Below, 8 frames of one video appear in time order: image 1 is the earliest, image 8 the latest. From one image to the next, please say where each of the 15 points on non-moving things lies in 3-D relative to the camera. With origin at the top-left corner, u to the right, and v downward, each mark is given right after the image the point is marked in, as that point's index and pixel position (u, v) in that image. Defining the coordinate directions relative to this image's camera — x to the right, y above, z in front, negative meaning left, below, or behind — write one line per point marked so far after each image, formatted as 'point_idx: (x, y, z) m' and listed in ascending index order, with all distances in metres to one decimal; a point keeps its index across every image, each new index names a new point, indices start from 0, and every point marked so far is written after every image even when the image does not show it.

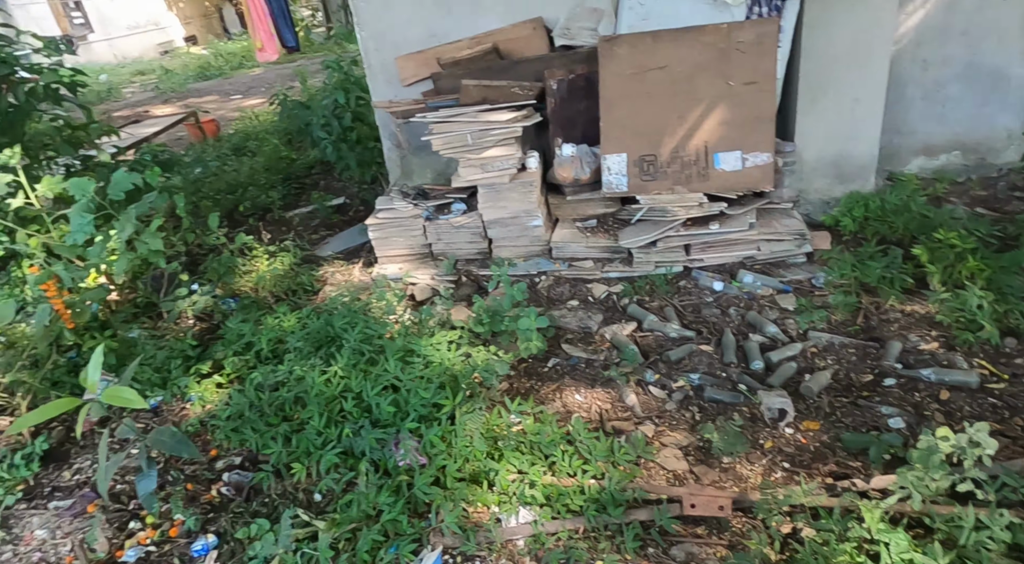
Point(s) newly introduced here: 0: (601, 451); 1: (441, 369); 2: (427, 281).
0: (+0.3, -0.5, +1.9) m
1: (-0.3, -0.3, +2.1) m
2: (-0.4, 0.0, +3.0) m
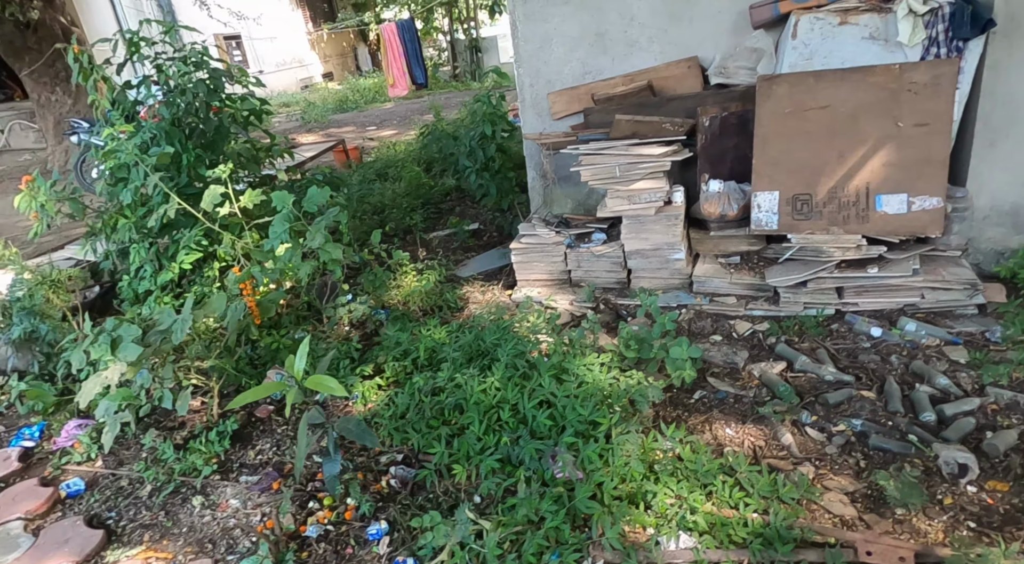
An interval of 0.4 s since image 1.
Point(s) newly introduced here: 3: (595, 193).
0: (+0.7, -0.6, +1.8) m
1: (+0.2, -0.3, +2.2) m
2: (+0.2, -0.1, +3.0) m
3: (+0.4, +0.4, +3.4) m
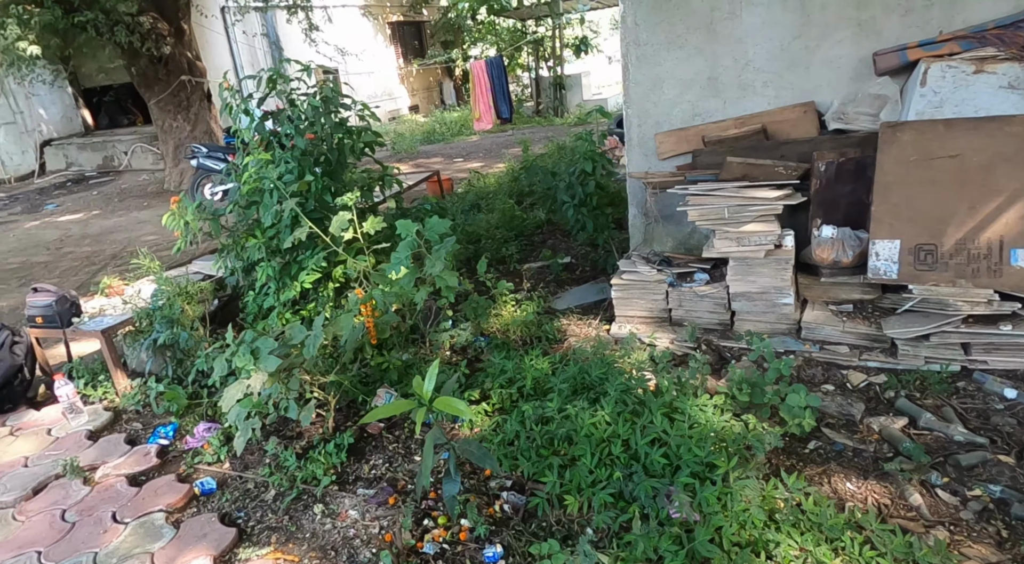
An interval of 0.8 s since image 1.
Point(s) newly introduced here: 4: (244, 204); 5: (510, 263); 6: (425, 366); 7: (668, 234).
0: (+1.0, -0.7, +1.8) m
1: (+0.6, -0.5, +2.1) m
2: (+0.7, -0.3, +3.0) m
3: (+0.9, +0.2, +3.4) m
4: (-1.4, +0.4, +3.5) m
5: (0.0, +0.1, +4.5) m
6: (-0.4, -0.4, +3.0) m
7: (+0.8, +0.2, +3.4) m
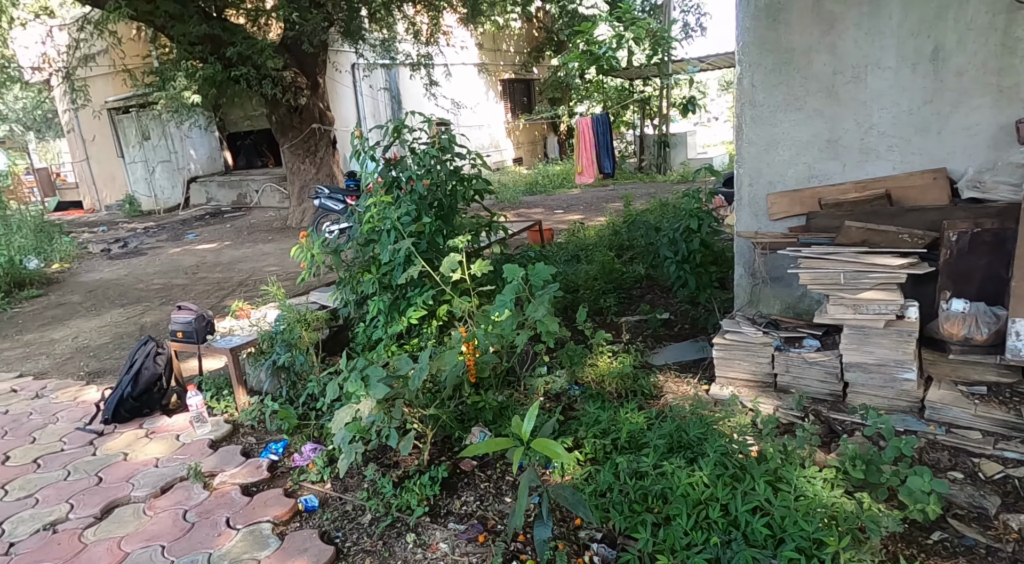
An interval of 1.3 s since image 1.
0: (+1.2, -0.9, +1.6) m
1: (+0.9, -0.7, +2.0) m
2: (+1.1, -0.5, +2.9) m
3: (+1.4, -0.1, +3.3) m
4: (-0.8, +0.2, +3.7) m
5: (+0.6, -0.2, +4.5) m
6: (0.0, -0.6, +3.0) m
7: (+1.3, -0.1, +3.3) m
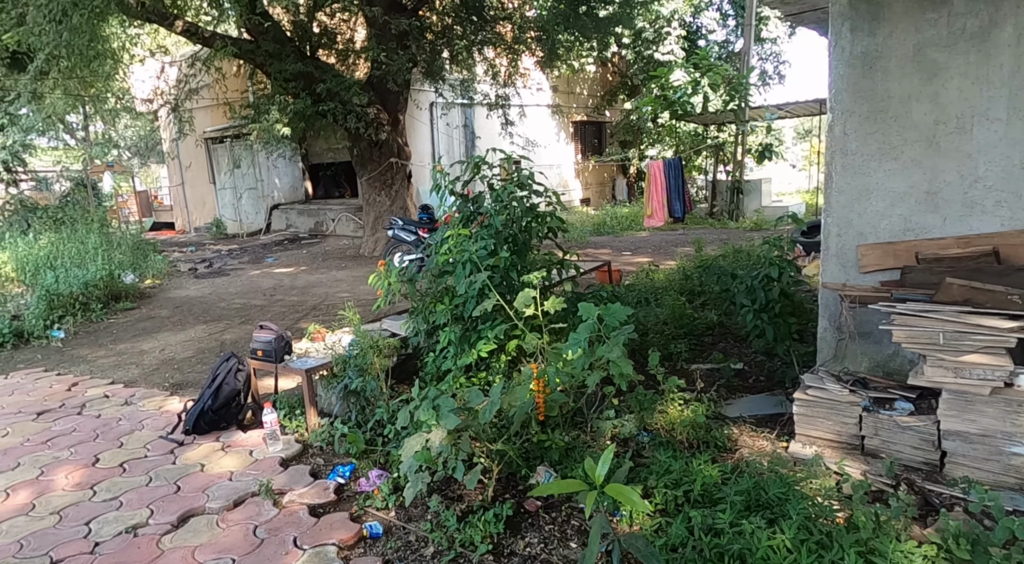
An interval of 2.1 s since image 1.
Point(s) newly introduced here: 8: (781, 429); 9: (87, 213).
0: (+1.3, -1.0, +1.4) m
1: (+1.1, -0.8, +1.9) m
2: (+1.4, -0.8, +2.7) m
3: (+1.8, -0.3, +3.1) m
4: (-0.4, +0.1, +3.7) m
5: (+1.1, -0.5, +4.3) m
6: (+0.3, -0.7, +3.0) m
7: (+1.6, -0.3, +3.2) m
8: (+1.3, -0.7, +3.3) m
9: (-6.7, +1.1, +10.7) m
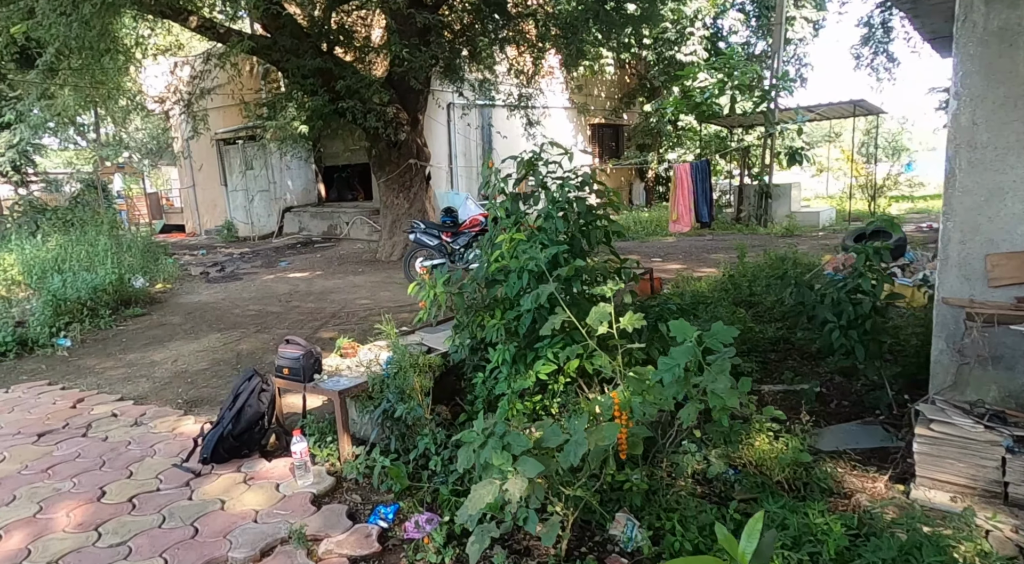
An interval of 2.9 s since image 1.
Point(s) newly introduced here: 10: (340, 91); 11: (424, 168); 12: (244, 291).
0: (+1.6, -1.1, +1.0) m
1: (+1.3, -0.9, +1.4) m
2: (+1.6, -0.8, +2.3) m
3: (+2.0, -0.4, +2.6) m
4: (-0.1, 0.0, +3.3) m
5: (+1.3, -0.6, +3.9) m
6: (+0.6, -0.8, +2.5) m
7: (+1.9, -0.4, +2.7) m
8: (+1.6, -0.8, +2.8) m
9: (-6.3, +1.0, +10.3) m
10: (-2.3, +2.5, +9.1) m
11: (-1.4, +1.8, +11.0) m
12: (-3.5, -0.1, +9.0) m
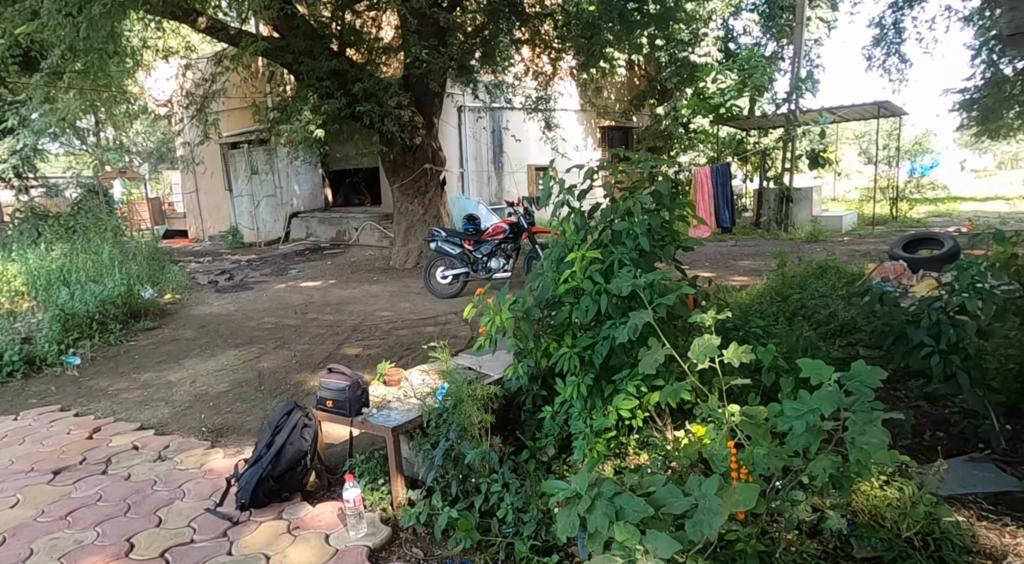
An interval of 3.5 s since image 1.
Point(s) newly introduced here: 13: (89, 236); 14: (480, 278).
0: (+1.9, -1.2, +0.6) m
1: (+1.6, -1.0, +1.1) m
2: (+2.0, -0.9, +1.9) m
3: (+2.3, -0.5, +2.3) m
4: (+0.2, -0.1, +3.0) m
5: (+1.7, -0.7, +3.6) m
6: (+0.9, -0.9, +2.2) m
7: (+2.2, -0.5, +2.4) m
8: (+1.9, -0.9, +2.5) m
9: (-6.0, +0.9, +10.0) m
10: (-2.0, +2.4, +8.8) m
11: (-1.1, +1.7, +10.6) m
12: (-3.2, -0.3, +8.7) m
13: (-5.8, +0.6, +9.4) m
14: (-0.4, +0.1, +8.2) m
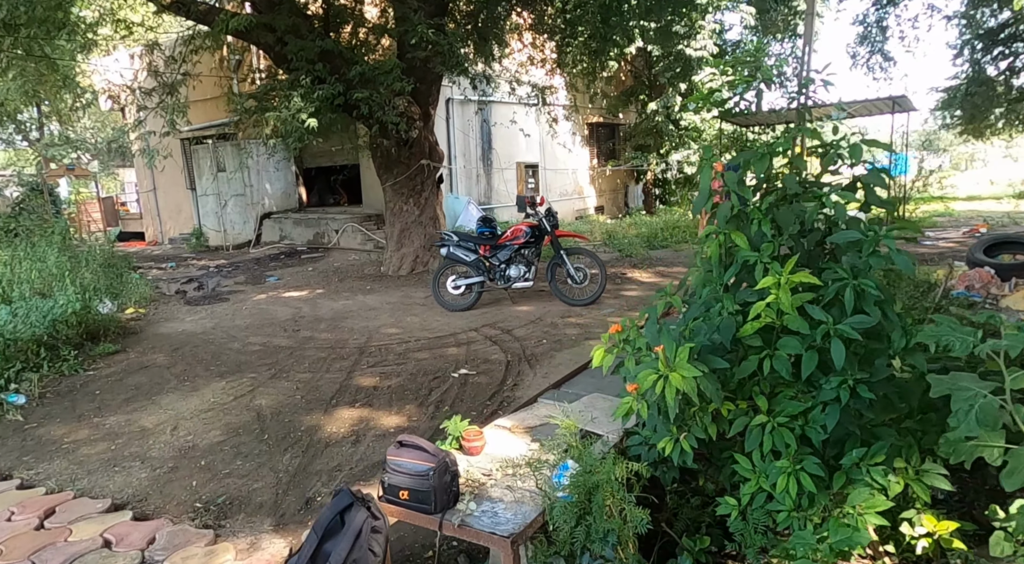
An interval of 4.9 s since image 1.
0: (+2.6, -1.2, -0.2) m
1: (+2.3, -1.0, +0.3) m
2: (+2.5, -1.0, +1.1) m
3: (+2.9, -0.6, +1.5) m
4: (+0.7, -0.2, +2.0) m
5: (+2.1, -0.8, +2.7) m
6: (+1.5, -1.0, +1.3) m
7: (+2.8, -0.6, +1.6) m
8: (+2.4, -1.0, +1.7) m
9: (-5.9, +0.7, +8.7) m
10: (-1.8, +2.3, +7.8) m
11: (-1.1, +1.6, +9.6) m
12: (-3.1, -0.4, +7.6) m
13: (-5.6, +0.5, +8.1) m
14: (-0.2, -0.1, +7.3) m
